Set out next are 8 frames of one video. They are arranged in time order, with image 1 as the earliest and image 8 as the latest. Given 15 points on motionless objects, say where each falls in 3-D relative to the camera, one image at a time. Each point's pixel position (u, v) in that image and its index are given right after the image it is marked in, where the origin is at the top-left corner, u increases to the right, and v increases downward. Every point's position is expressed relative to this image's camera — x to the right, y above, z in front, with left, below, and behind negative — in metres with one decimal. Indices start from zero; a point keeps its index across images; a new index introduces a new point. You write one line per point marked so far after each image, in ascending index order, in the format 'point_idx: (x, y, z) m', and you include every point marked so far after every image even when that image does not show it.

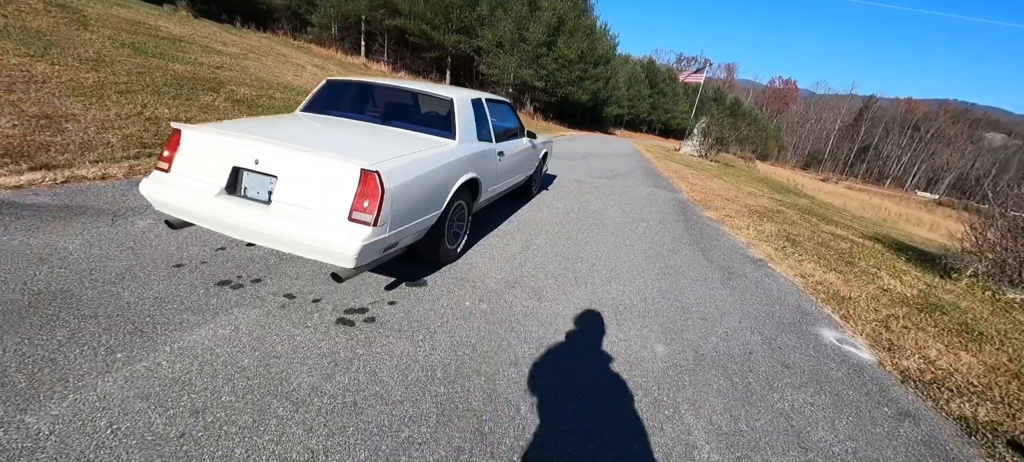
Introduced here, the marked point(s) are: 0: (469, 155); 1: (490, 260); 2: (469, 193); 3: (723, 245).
0: (-0.4, +0.7, +3.7) m
1: (-0.3, -0.3, +4.0) m
2: (-0.4, +0.3, +3.9) m
3: (+2.7, -0.2, +5.7) m
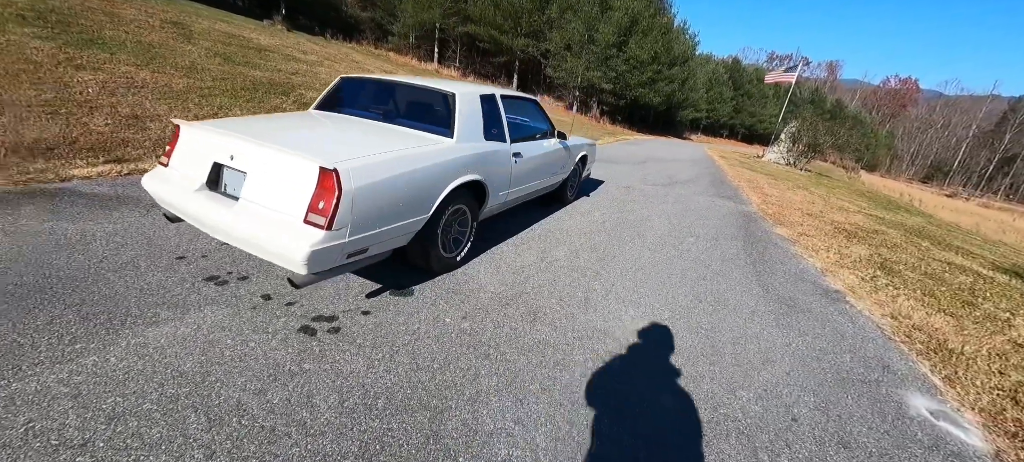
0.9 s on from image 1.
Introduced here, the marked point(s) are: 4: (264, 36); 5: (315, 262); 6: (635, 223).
0: (-0.4, +0.6, +3.4) m
1: (-0.2, -0.4, +3.7) m
2: (-0.4, +0.3, +3.6) m
3: (+3.0, -0.4, +4.8) m
4: (-7.6, +5.9, +13.0) m
5: (-1.1, -0.2, +2.4) m
6: (+1.5, +0.1, +5.4) m
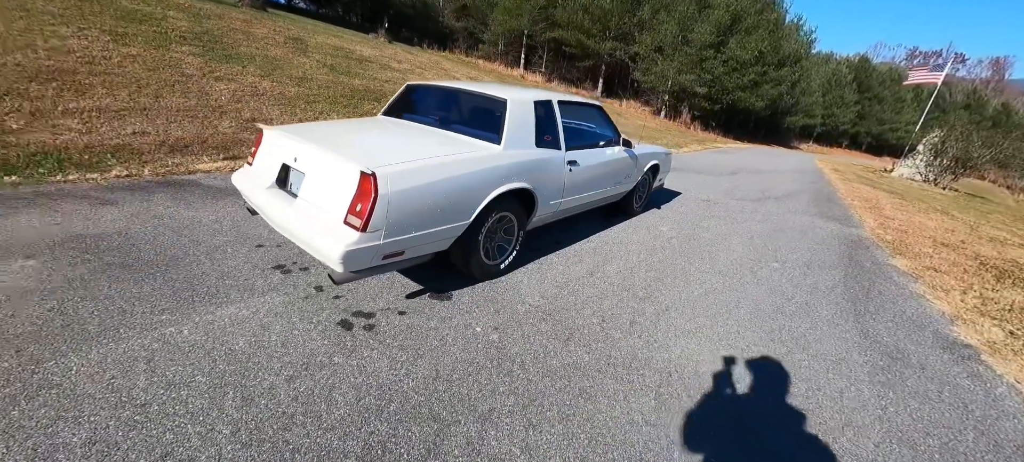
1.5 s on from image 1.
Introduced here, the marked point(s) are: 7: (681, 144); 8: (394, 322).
0: (0.0, +0.5, +3.3) m
1: (+0.2, -0.4, +3.6) m
2: (0.0, +0.2, +3.6) m
3: (+3.5, -0.7, +4.0) m
4: (-4.9, +6.0, +14.2) m
5: (-1.0, -0.2, +2.6) m
6: (+2.3, -0.1, +5.0) m
7: (+5.3, +2.8, +13.7) m
8: (-0.8, -0.6, +3.0) m
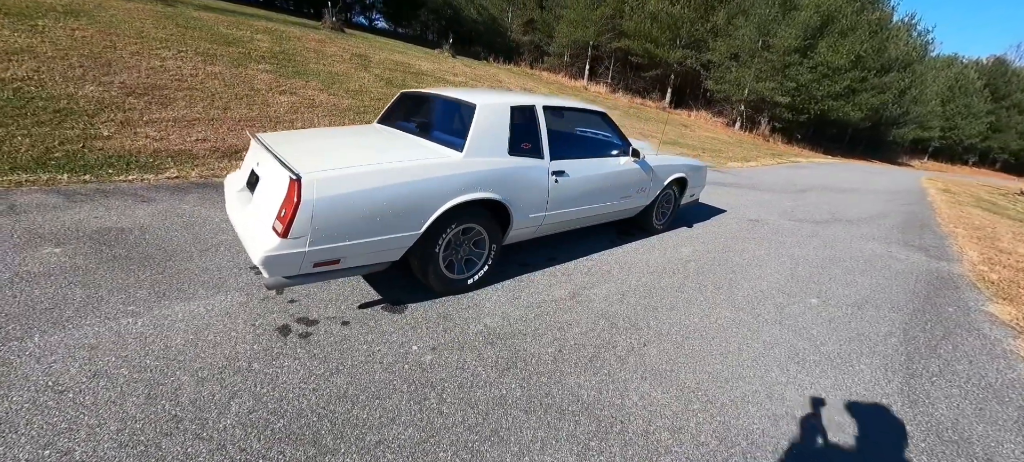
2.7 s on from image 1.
0: (-0.2, +0.4, +3.1) m
1: (-0.1, -0.5, +3.3) m
2: (-0.2, +0.1, +3.3) m
3: (+3.3, -1.0, +3.1) m
4: (-2.9, +5.8, +14.8) m
5: (-1.4, -0.2, +2.5) m
6: (+2.2, -0.3, +4.3) m
7: (+6.9, +2.1, +12.5) m
8: (-1.2, -0.7, +2.8) m
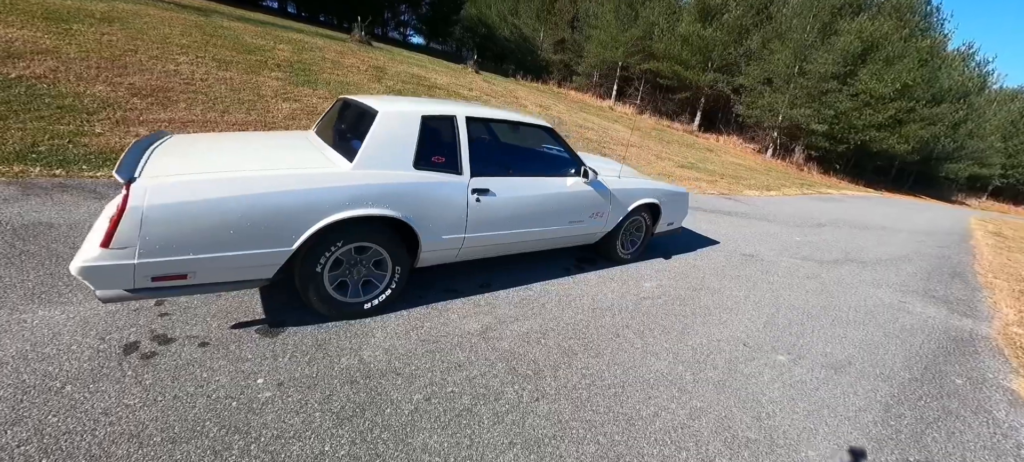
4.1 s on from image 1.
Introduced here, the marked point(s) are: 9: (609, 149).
0: (-0.9, +0.3, +2.7) m
1: (-0.8, -0.7, +2.9) m
2: (-0.9, 0.0, +2.9) m
3: (+2.5, -1.3, +2.4) m
4: (-2.3, +5.3, +14.8) m
5: (-2.1, -0.2, +2.2) m
6: (+1.6, -0.7, +3.7) m
7: (+7.0, +1.2, +11.6) m
8: (-1.9, -0.7, +2.5) m
9: (+2.5, +2.2, +11.5) m
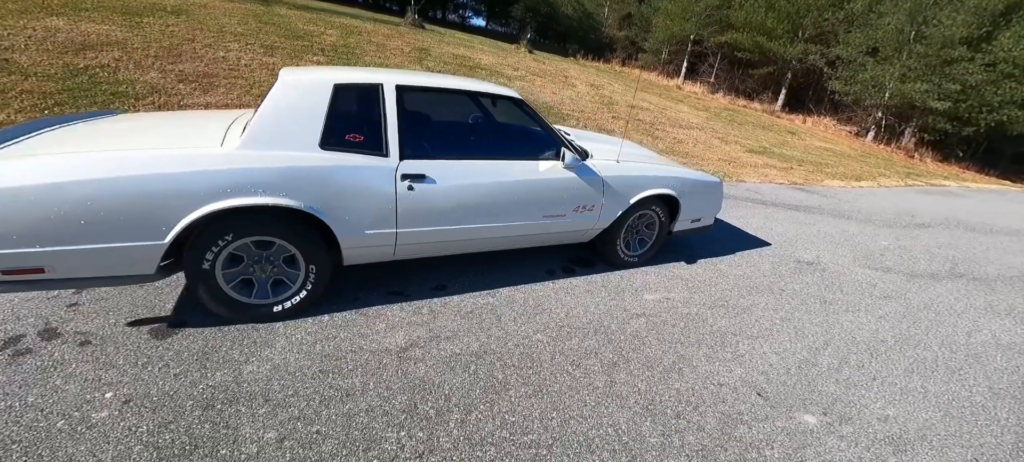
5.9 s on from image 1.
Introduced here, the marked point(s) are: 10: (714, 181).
0: (-1.3, +0.4, +2.3) m
1: (-1.2, -0.6, +2.4) m
2: (-1.2, 0.0, +2.4) m
3: (+2.0, -1.4, +1.4) m
4: (-0.6, +5.7, +14.2) m
5: (-2.6, -0.2, +1.9) m
6: (+1.3, -0.7, +2.8) m
7: (+8.0, +1.2, +9.7) m
8: (-2.4, -0.6, +2.2) m
9: (+3.5, +2.4, +10.3) m
10: (+1.7, +0.4, +3.7) m
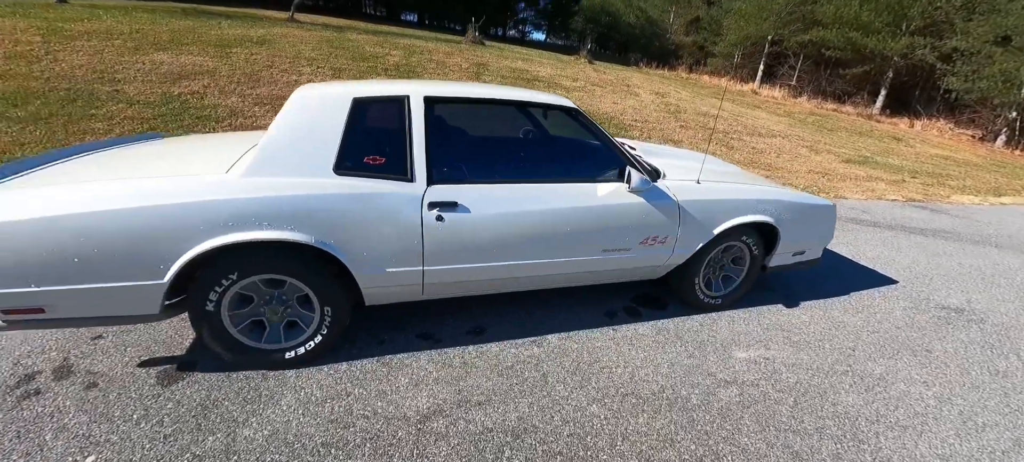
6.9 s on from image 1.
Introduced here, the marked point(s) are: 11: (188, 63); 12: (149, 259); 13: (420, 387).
0: (-1.1, +0.2, +1.9) m
1: (-1.0, -0.8, +2.0) m
2: (-1.0, -0.2, +2.1) m
3: (+2.0, -1.5, +0.6) m
4: (+1.4, +5.2, +13.8) m
5: (-2.4, -0.3, +1.8) m
6: (+1.5, -0.9, +2.1) m
7: (+9.2, +0.7, +8.0) m
8: (-2.2, -0.8, +2.0) m
9: (+4.9, +1.9, +9.2) m
10: (+2.1, +0.2, +2.9) m
11: (-7.8, +4.0, +10.3) m
12: (-1.6, -0.1, +1.9) m
13: (-0.4, -0.8, +2.2) m
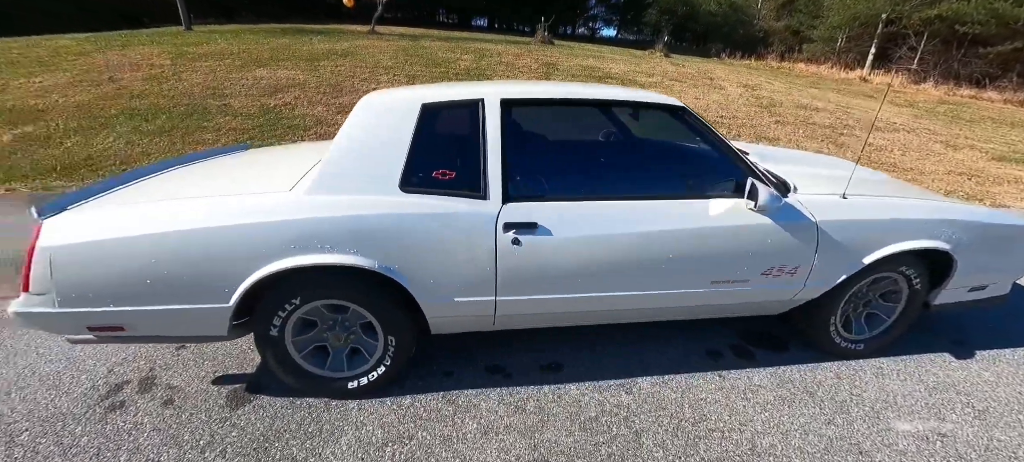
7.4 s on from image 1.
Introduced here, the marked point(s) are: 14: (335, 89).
0: (-0.8, +0.1, +1.8) m
1: (-0.7, -0.9, +1.9) m
2: (-0.6, -0.3, +1.9) m
3: (+2.1, -1.7, 0.0) m
4: (+3.7, +5.0, +13.1) m
5: (-2.1, -0.4, +1.8) m
6: (+1.9, -1.0, +1.5) m
7: (+10.4, +0.5, +6.0) m
8: (-1.8, -0.9, +2.0) m
9: (+6.3, +1.7, +8.0) m
10: (+2.6, 0.0, +2.2) m
11: (-6.0, +4.0, +11.1) m
12: (-1.2, -0.2, +1.8) m
13: (0.0, -0.9, +1.9) m
14: (-4.4, +3.5, +10.7) m
